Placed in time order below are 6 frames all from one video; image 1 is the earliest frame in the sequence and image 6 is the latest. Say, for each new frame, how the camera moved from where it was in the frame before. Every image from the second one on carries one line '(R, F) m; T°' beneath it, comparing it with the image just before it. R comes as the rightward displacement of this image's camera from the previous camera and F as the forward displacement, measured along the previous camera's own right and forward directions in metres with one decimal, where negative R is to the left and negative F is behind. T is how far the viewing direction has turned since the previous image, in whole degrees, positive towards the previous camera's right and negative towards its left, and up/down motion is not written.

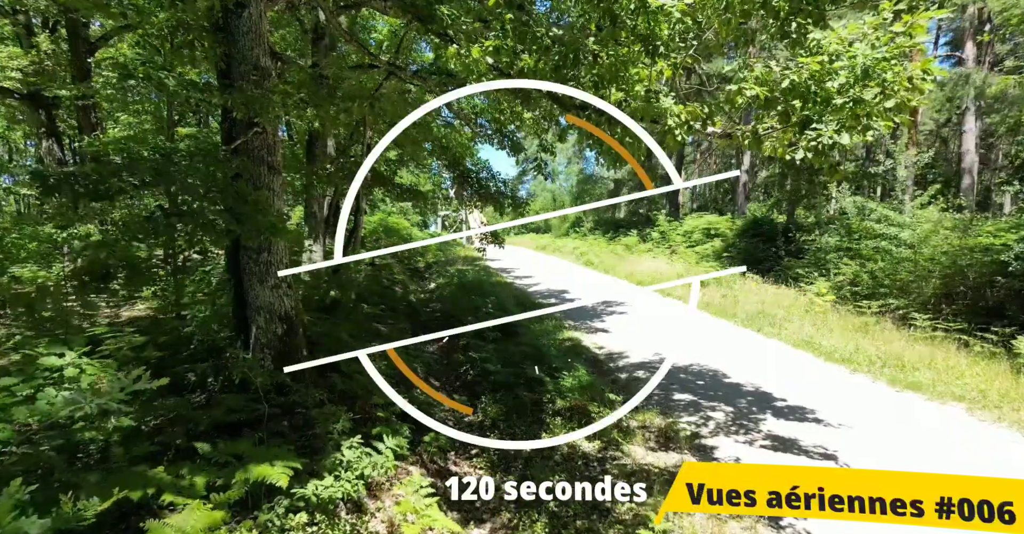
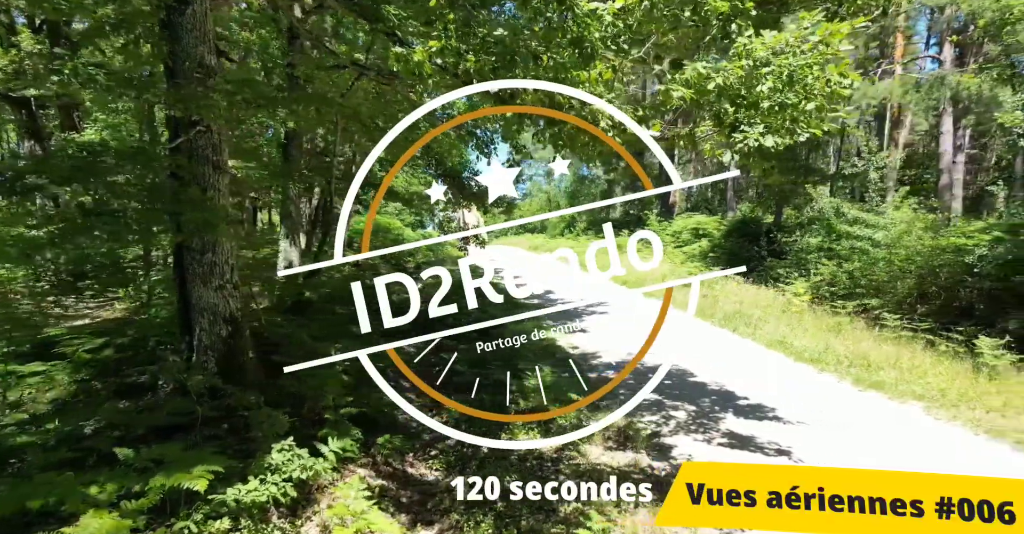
(+0.3, 0.0) m; +1°
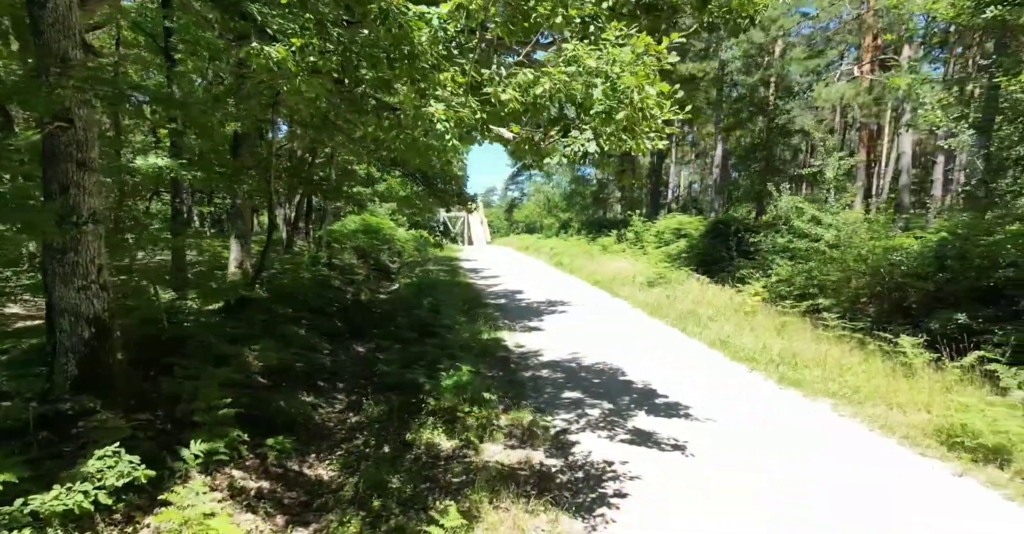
(+0.7, 0.0) m; +2°
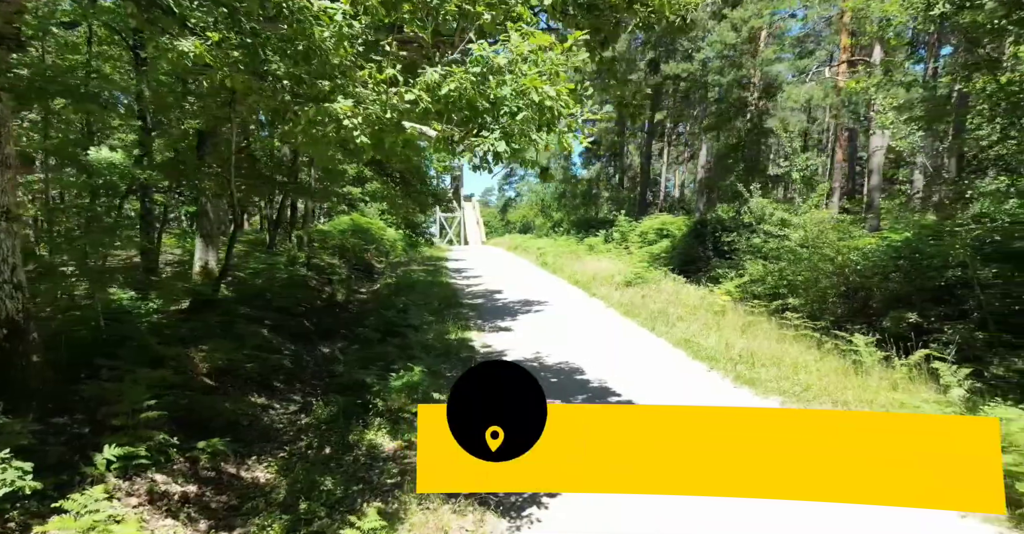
(+0.4, 0.0) m; +2°
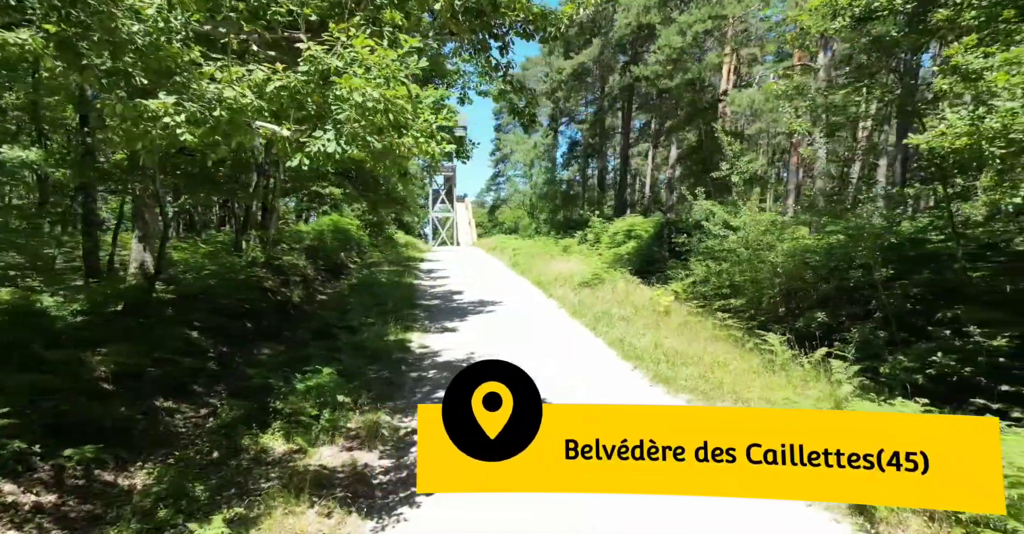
(+0.7, 0.0) m; +3°
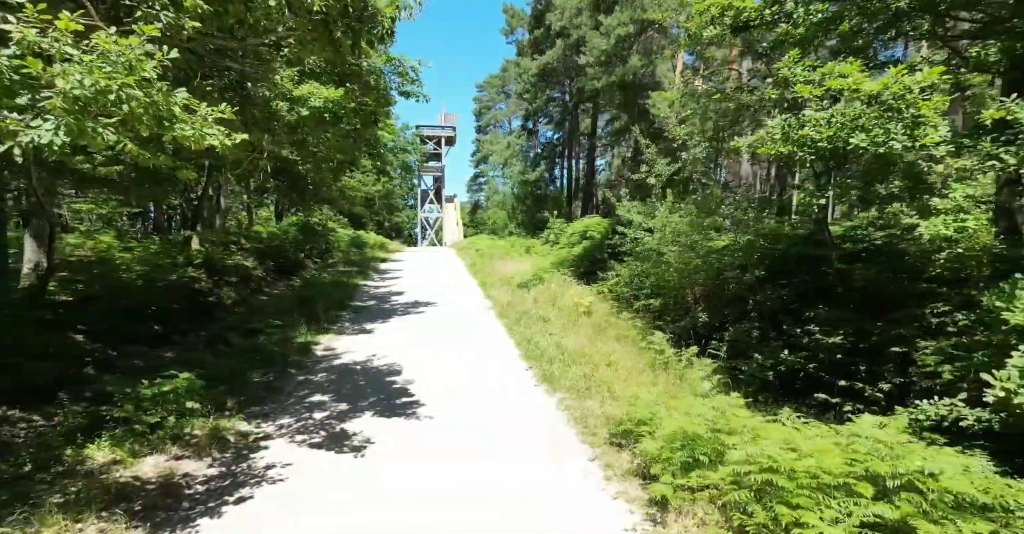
(+1.0, 0.0) m; +5°
